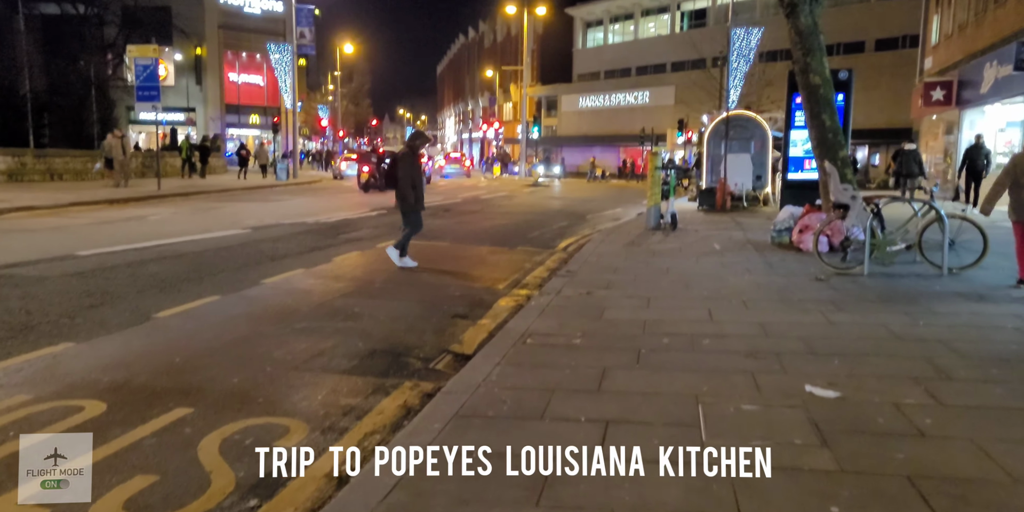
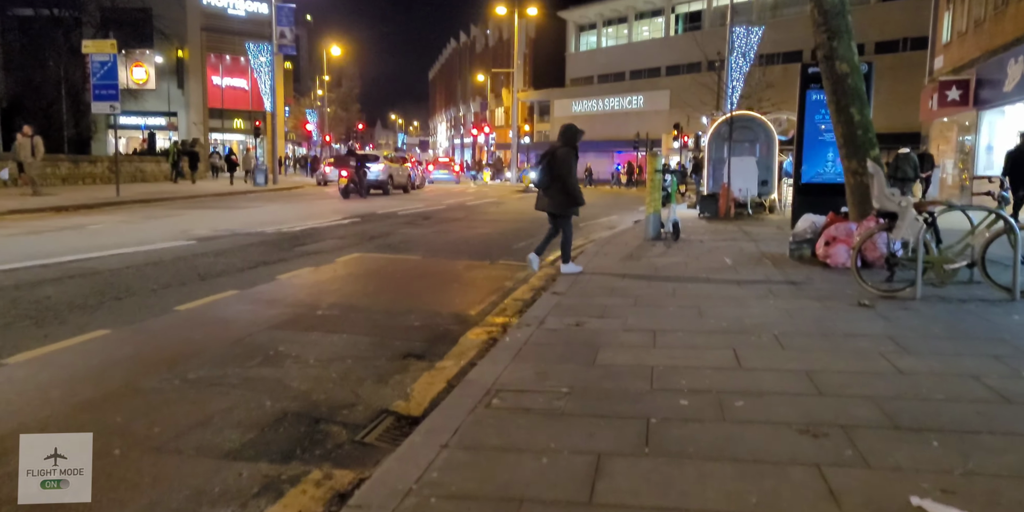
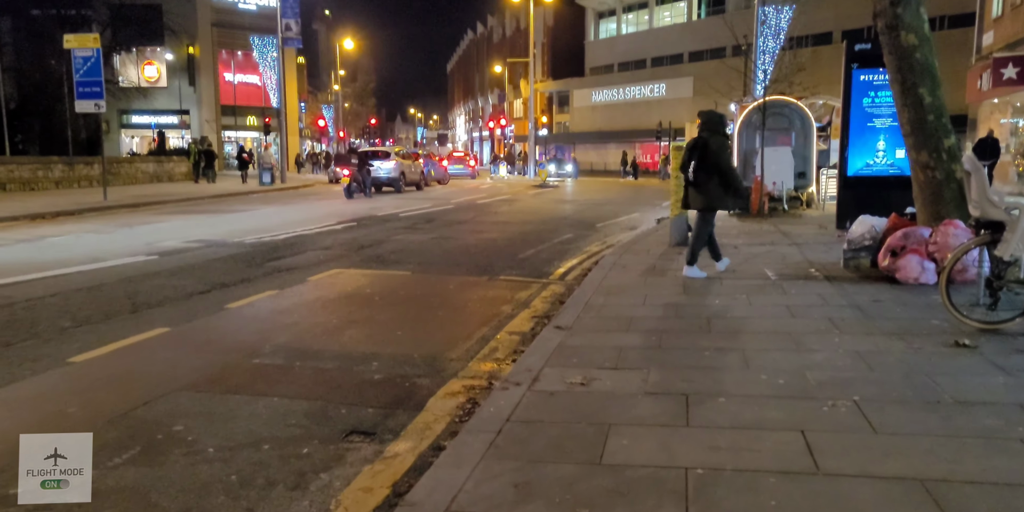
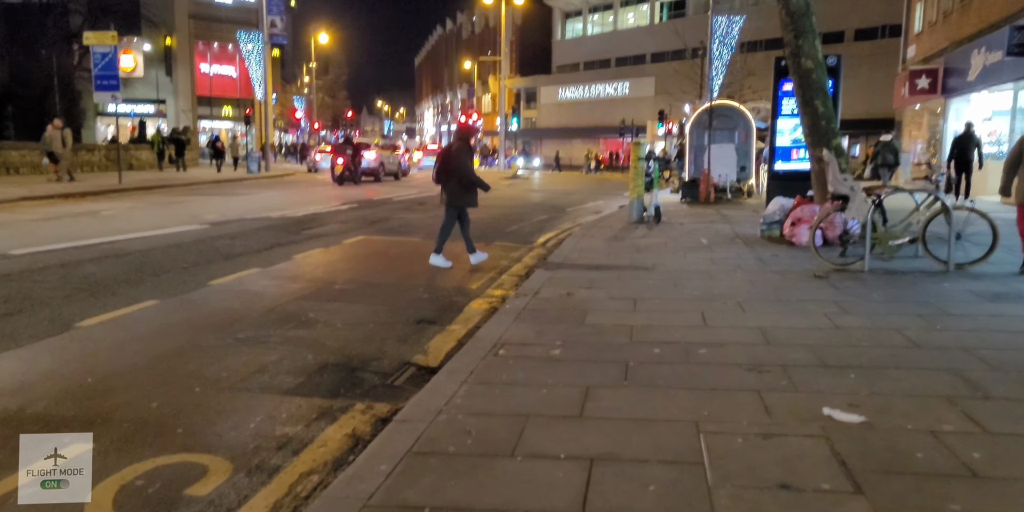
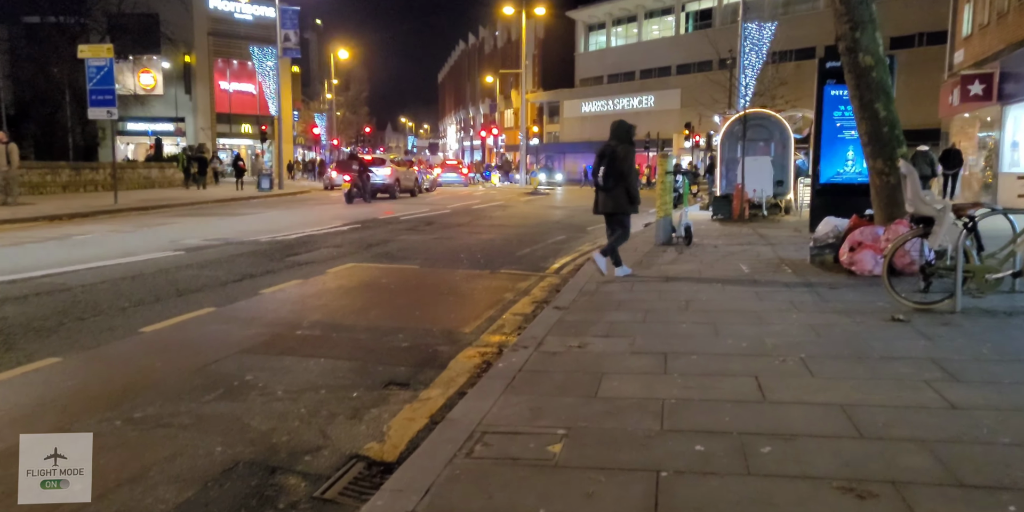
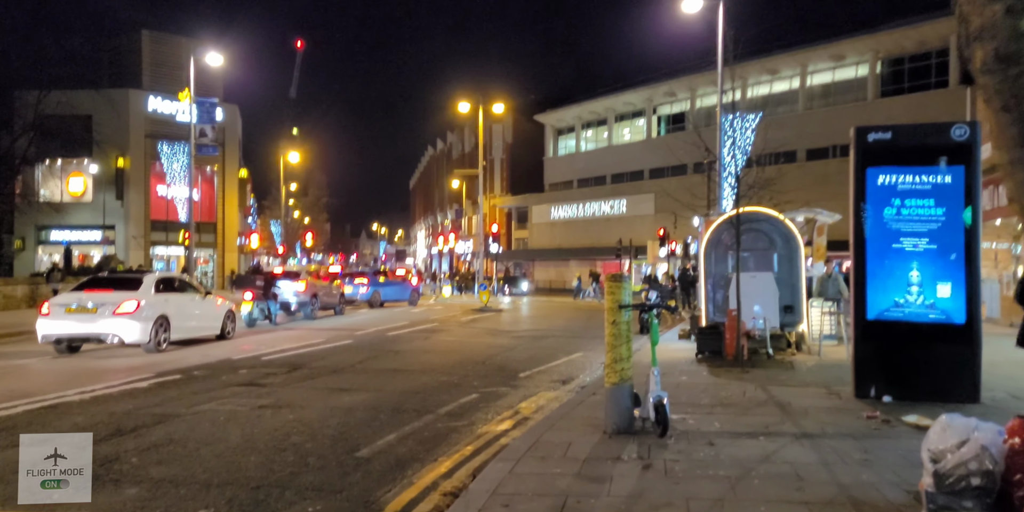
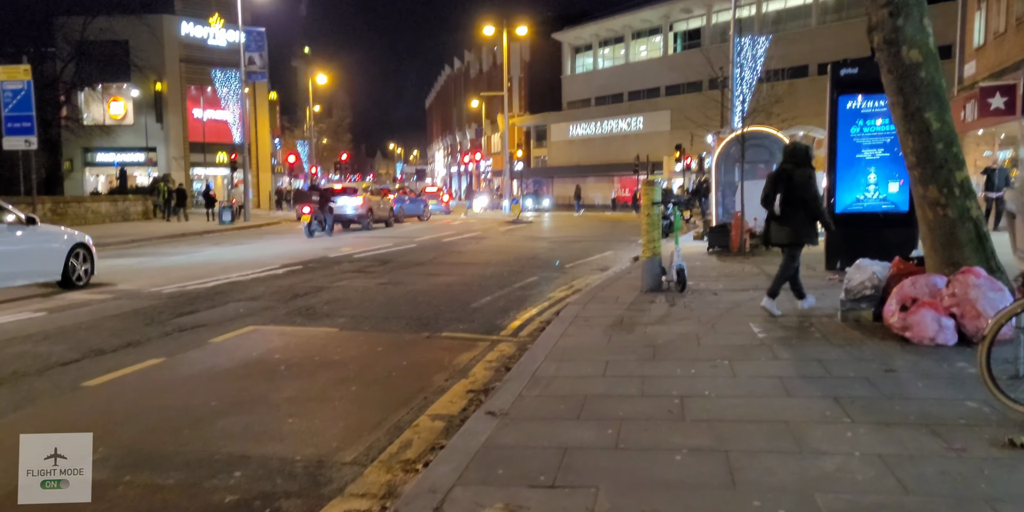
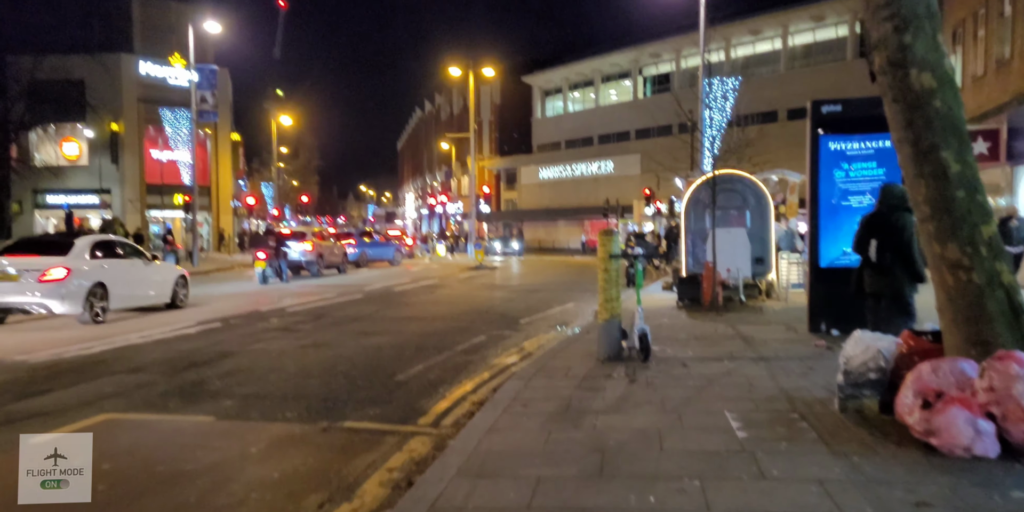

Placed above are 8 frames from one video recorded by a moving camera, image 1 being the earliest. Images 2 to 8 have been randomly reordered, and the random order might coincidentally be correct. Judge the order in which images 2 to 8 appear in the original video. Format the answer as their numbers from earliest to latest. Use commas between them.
4, 2, 5, 3, 7, 8, 6
